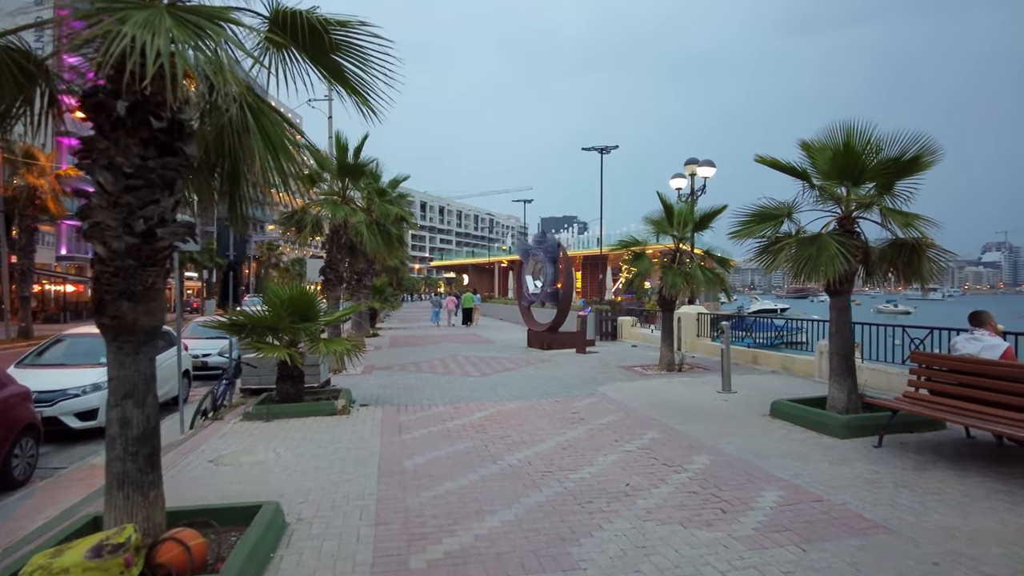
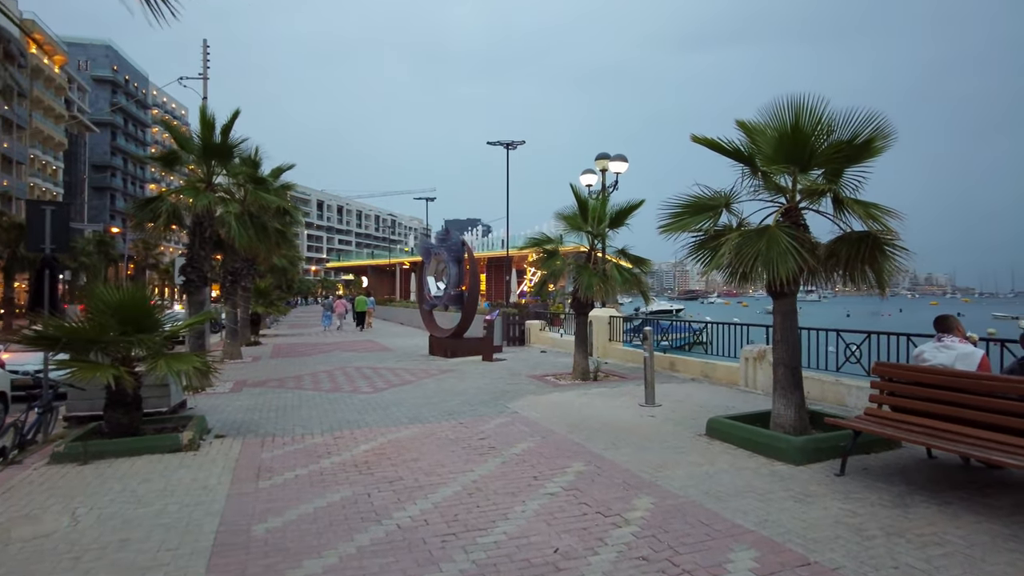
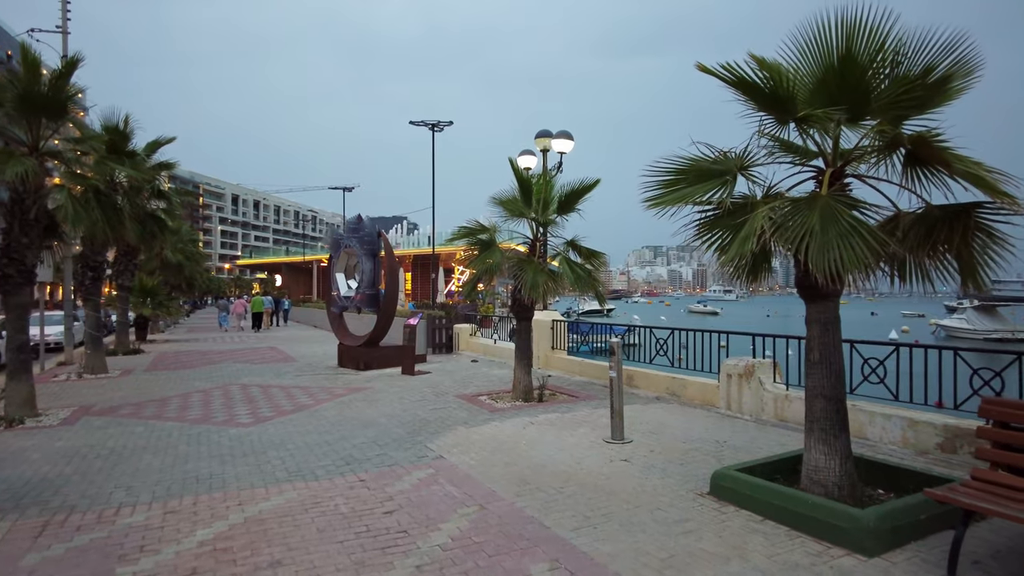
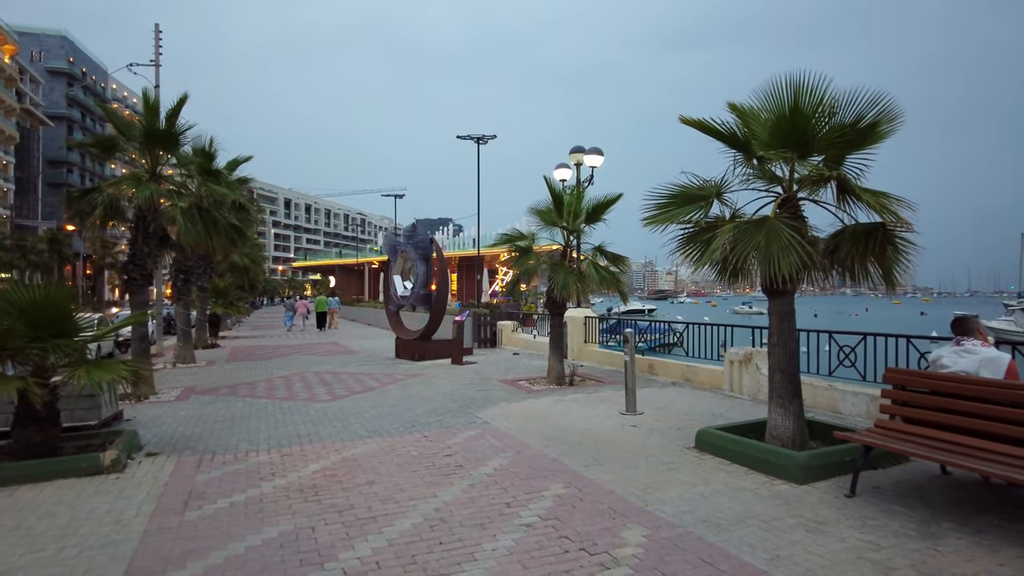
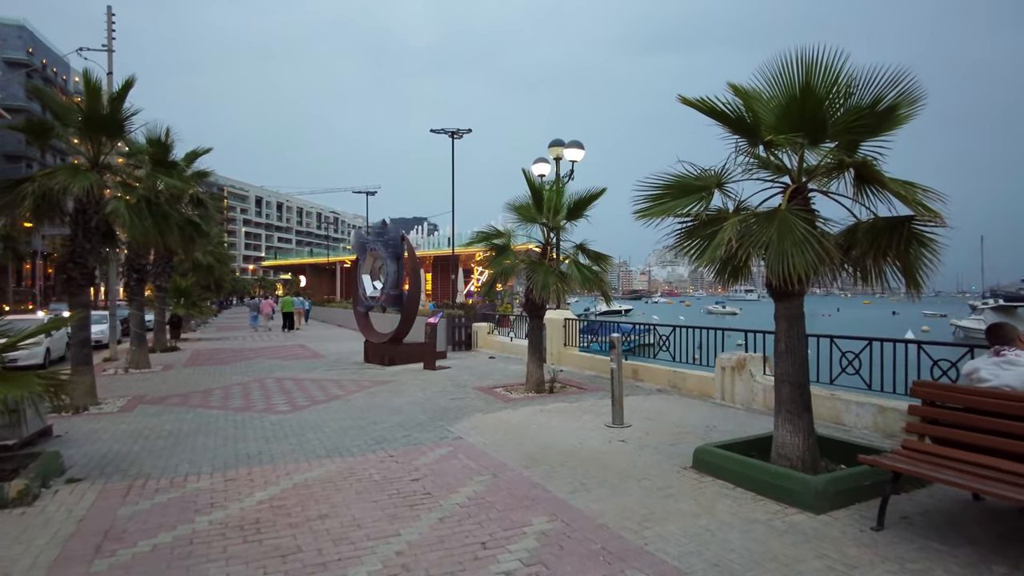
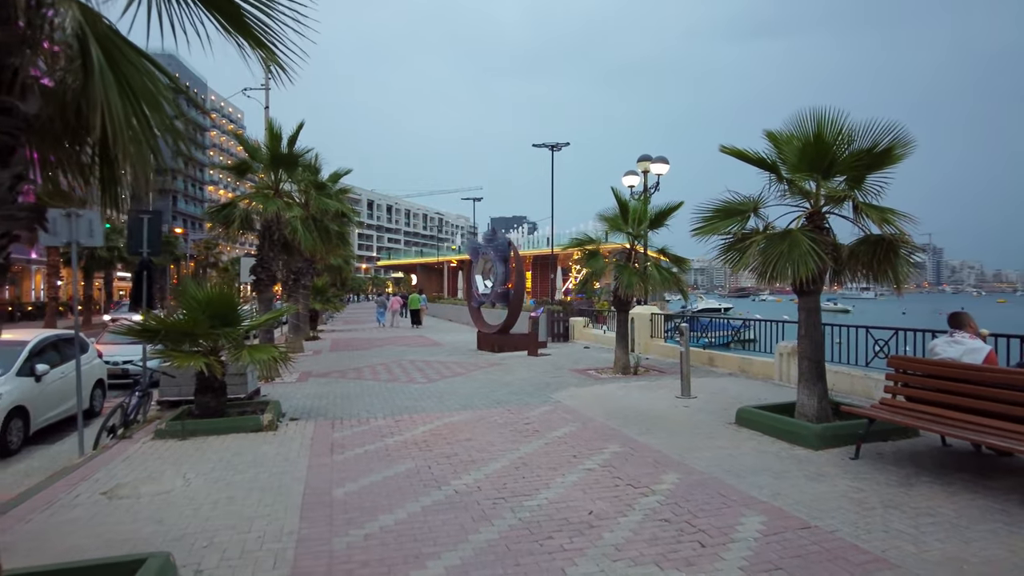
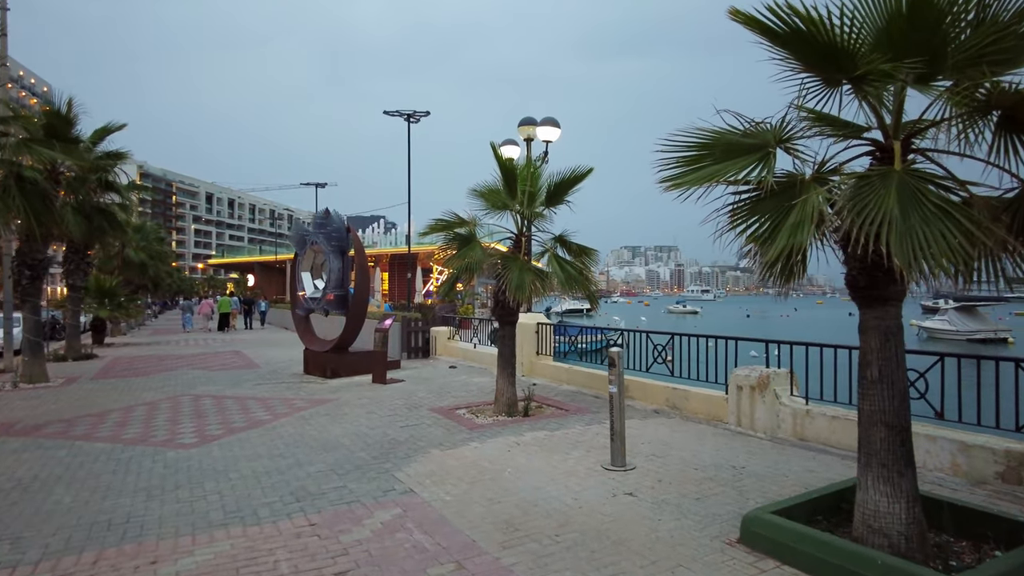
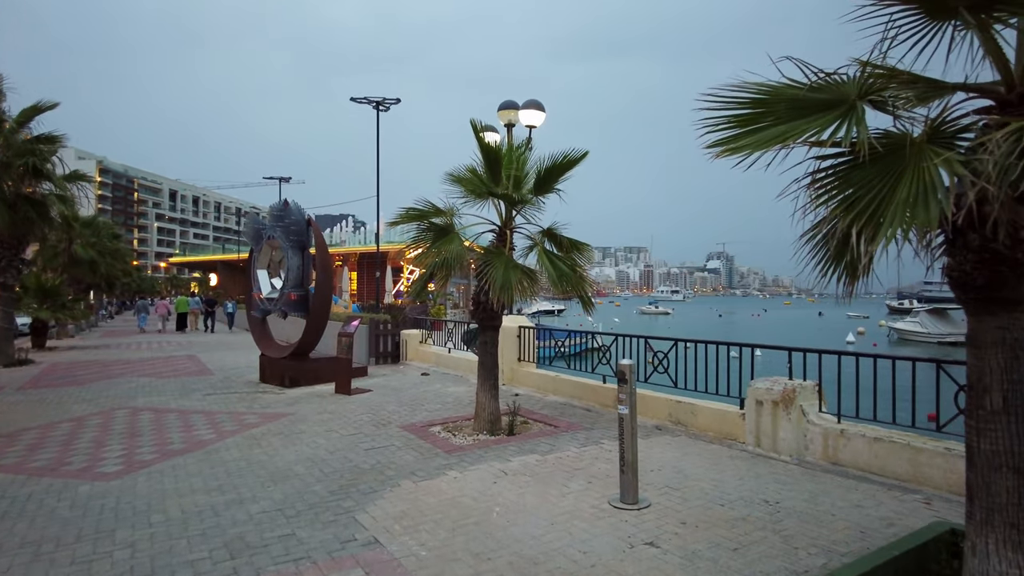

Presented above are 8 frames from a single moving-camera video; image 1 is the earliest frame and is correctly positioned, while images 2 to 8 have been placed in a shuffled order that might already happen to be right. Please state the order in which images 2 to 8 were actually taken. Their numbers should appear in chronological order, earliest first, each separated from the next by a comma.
6, 2, 4, 5, 3, 7, 8
